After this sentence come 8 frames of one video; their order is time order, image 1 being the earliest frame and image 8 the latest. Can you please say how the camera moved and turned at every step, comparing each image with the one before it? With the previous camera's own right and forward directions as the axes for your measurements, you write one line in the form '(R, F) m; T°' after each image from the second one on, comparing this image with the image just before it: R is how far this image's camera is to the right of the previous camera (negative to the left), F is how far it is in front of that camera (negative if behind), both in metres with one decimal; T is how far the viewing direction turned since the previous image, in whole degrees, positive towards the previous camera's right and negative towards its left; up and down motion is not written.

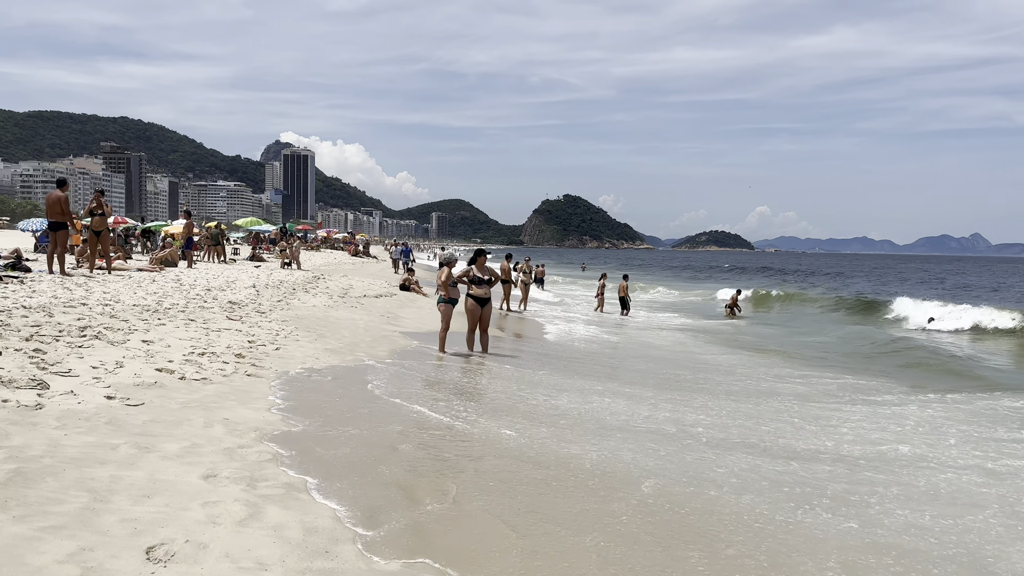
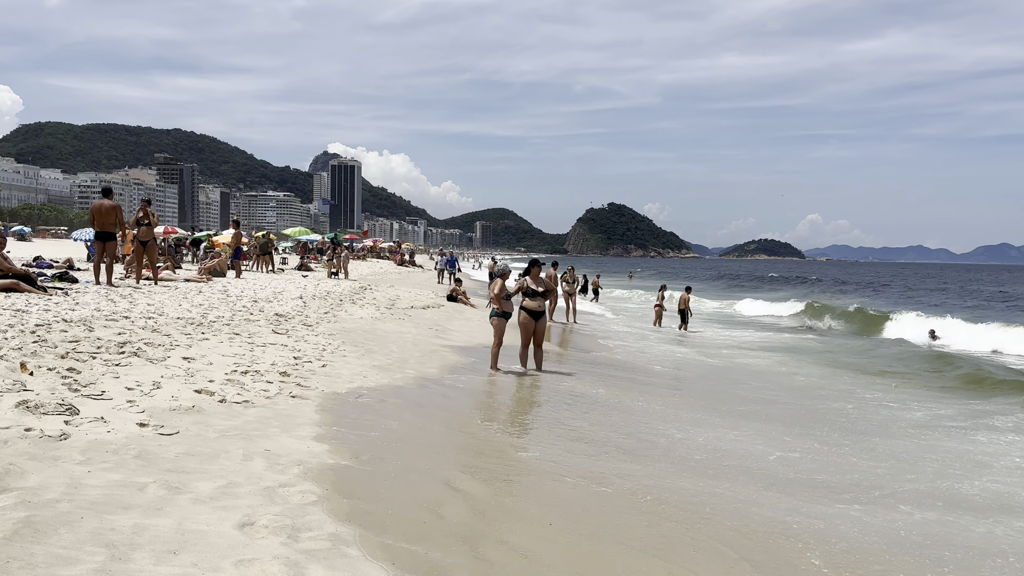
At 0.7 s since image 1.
(-0.1, +0.5) m; -3°
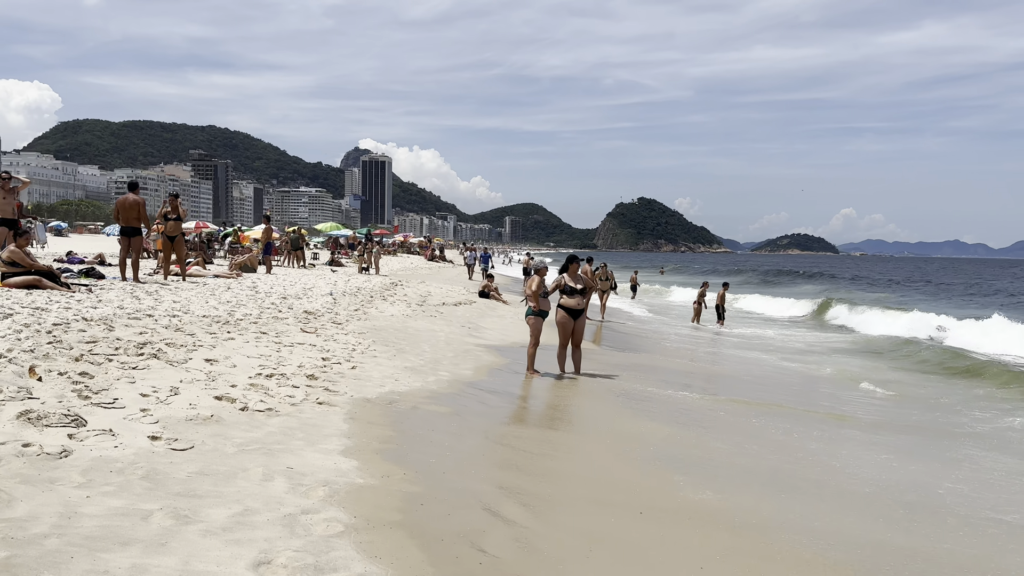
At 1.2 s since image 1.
(-0.1, +0.5) m; -2°
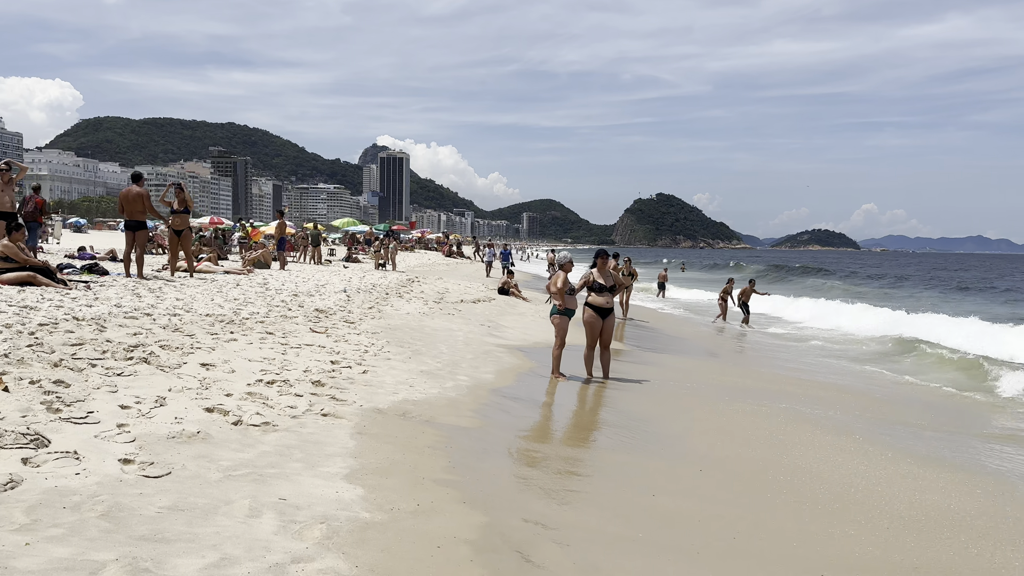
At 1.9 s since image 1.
(-0.1, +0.6) m; -1°
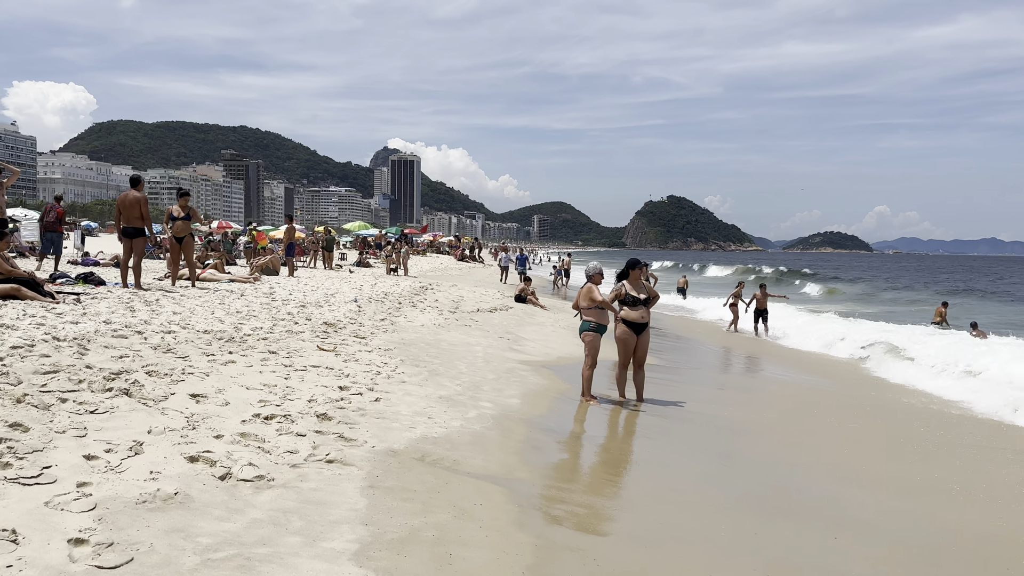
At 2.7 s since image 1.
(-0.1, +0.7) m; -1°
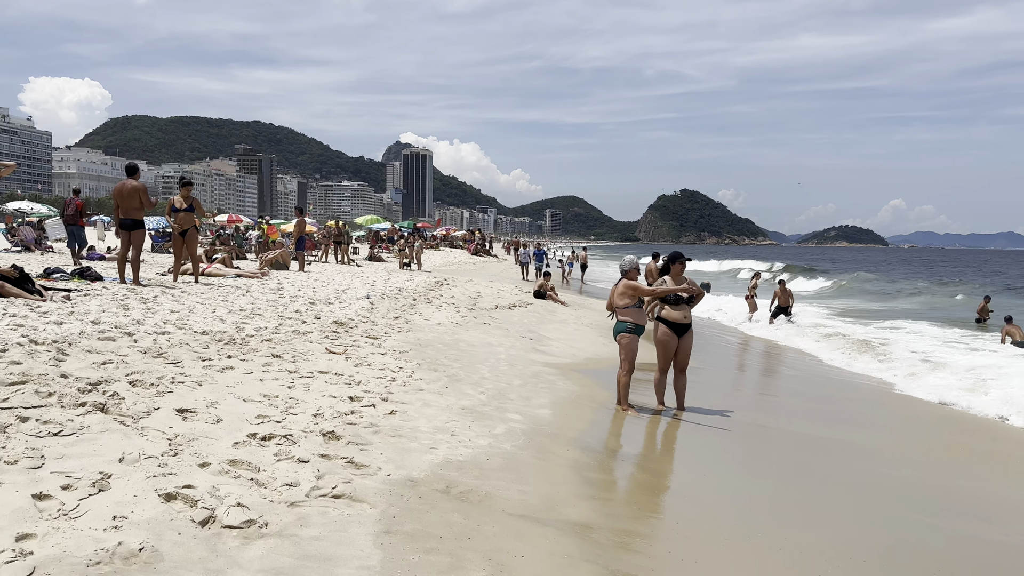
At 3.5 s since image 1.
(-0.1, +0.7) m; -1°
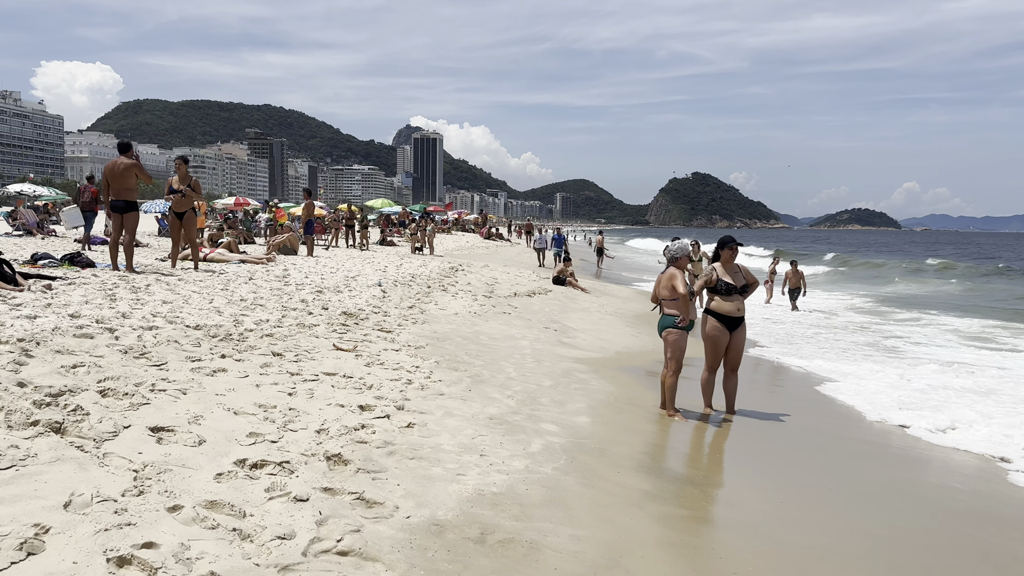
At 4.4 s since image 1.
(-0.1, +0.8) m; -1°
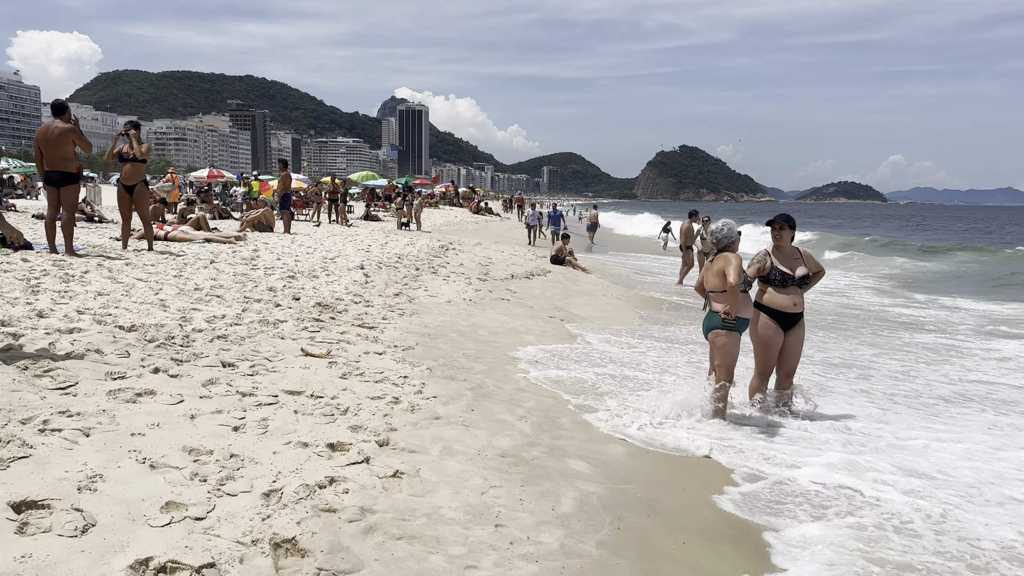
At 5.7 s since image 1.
(-0.1, +1.1) m; +1°
